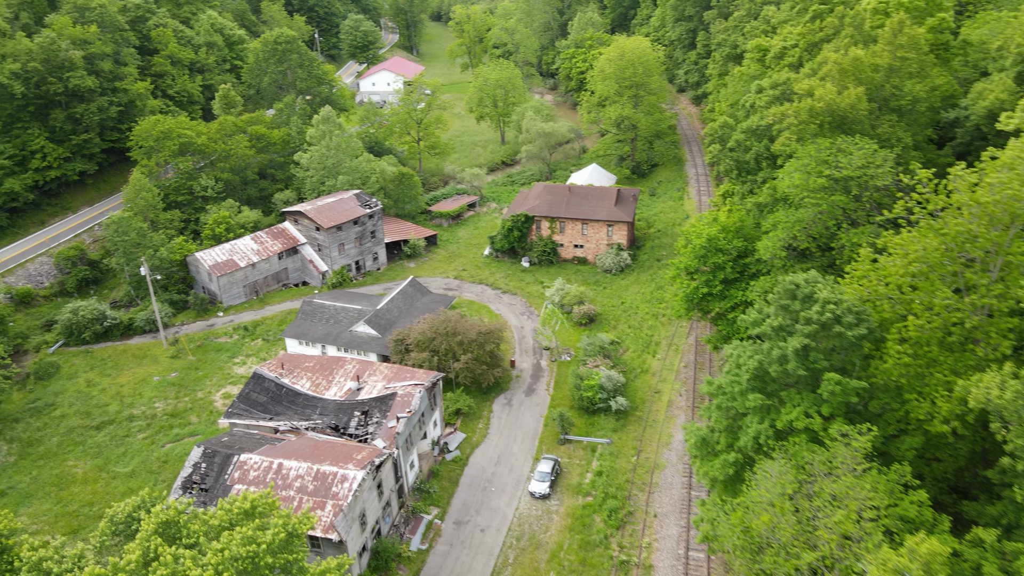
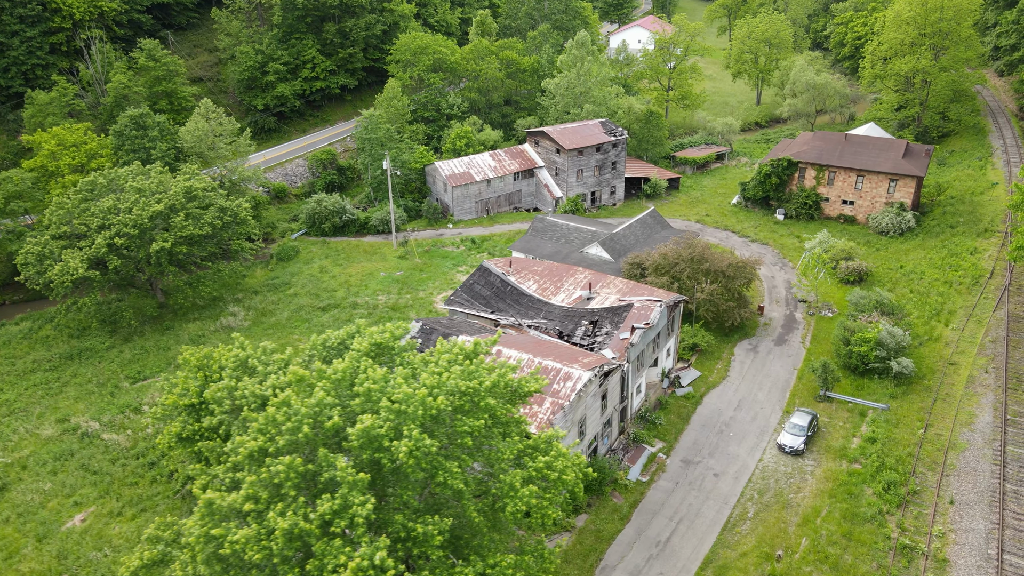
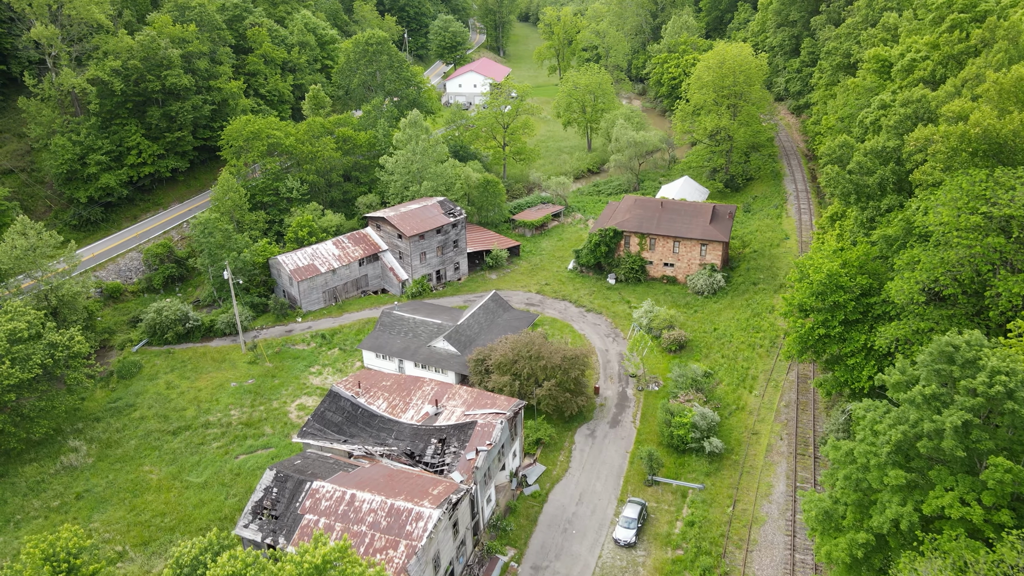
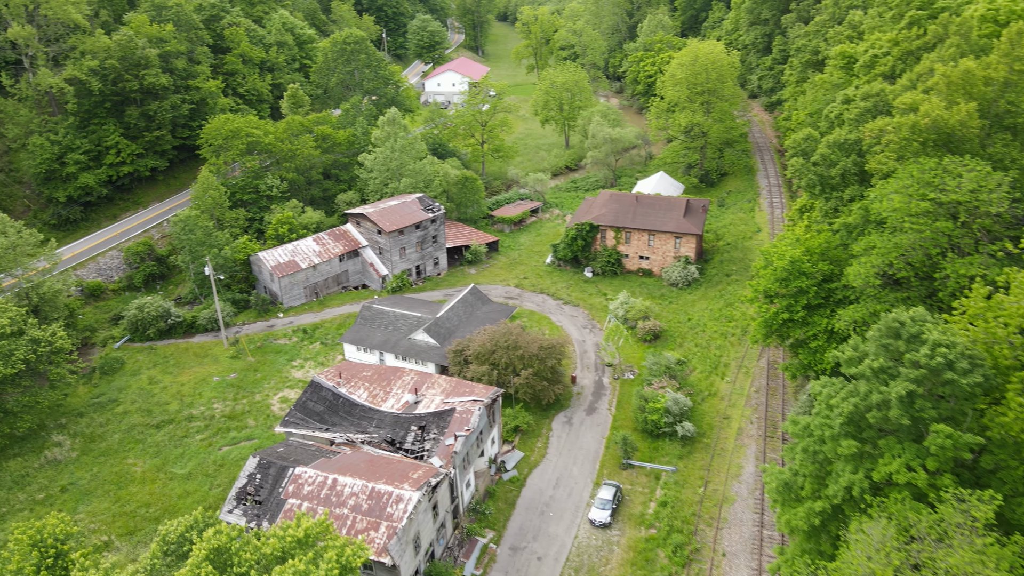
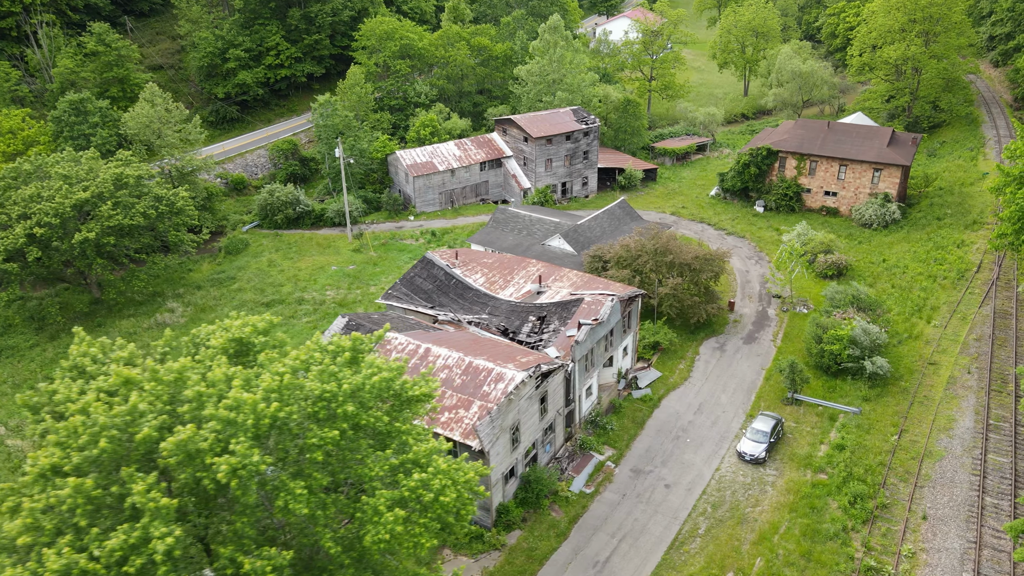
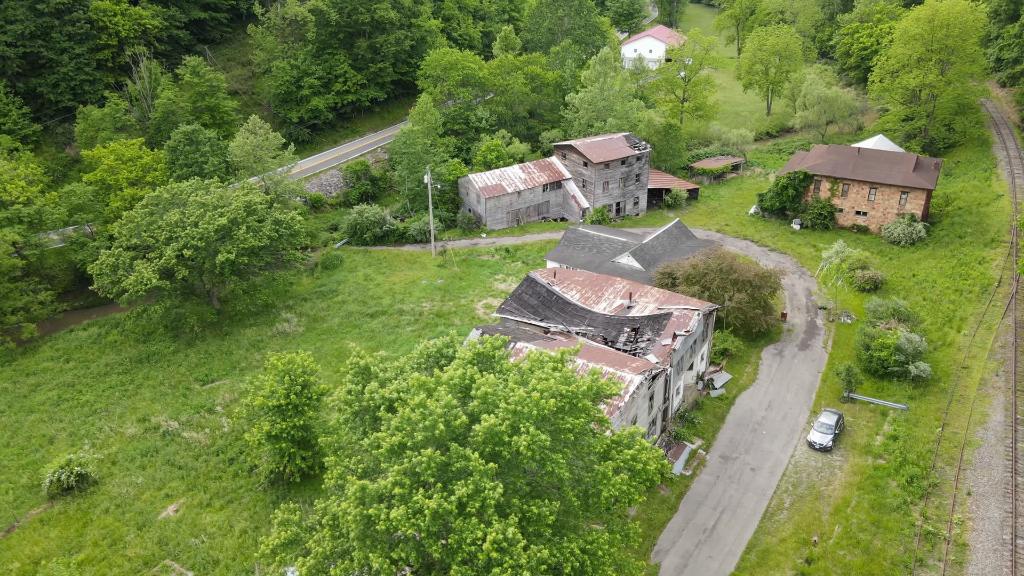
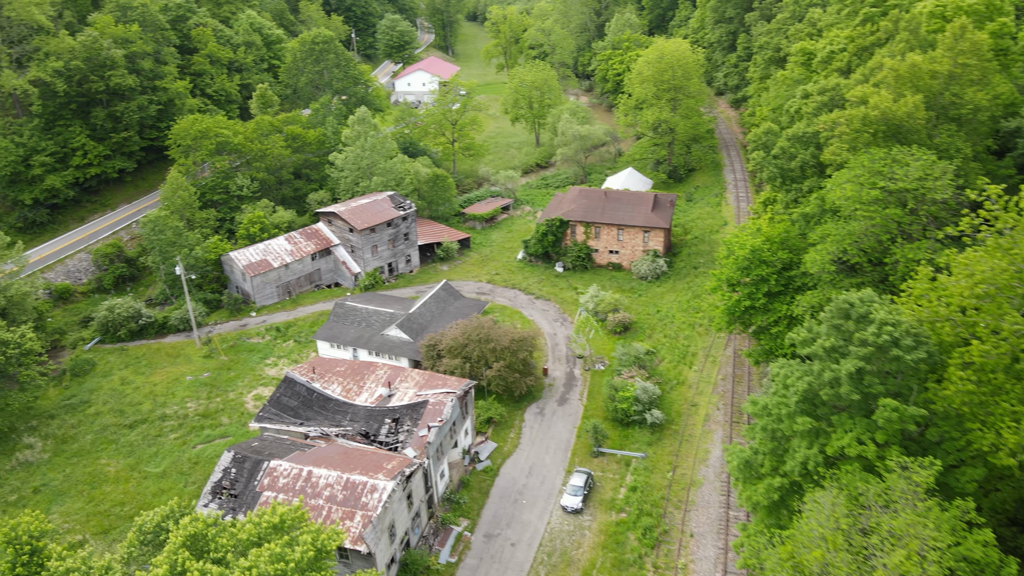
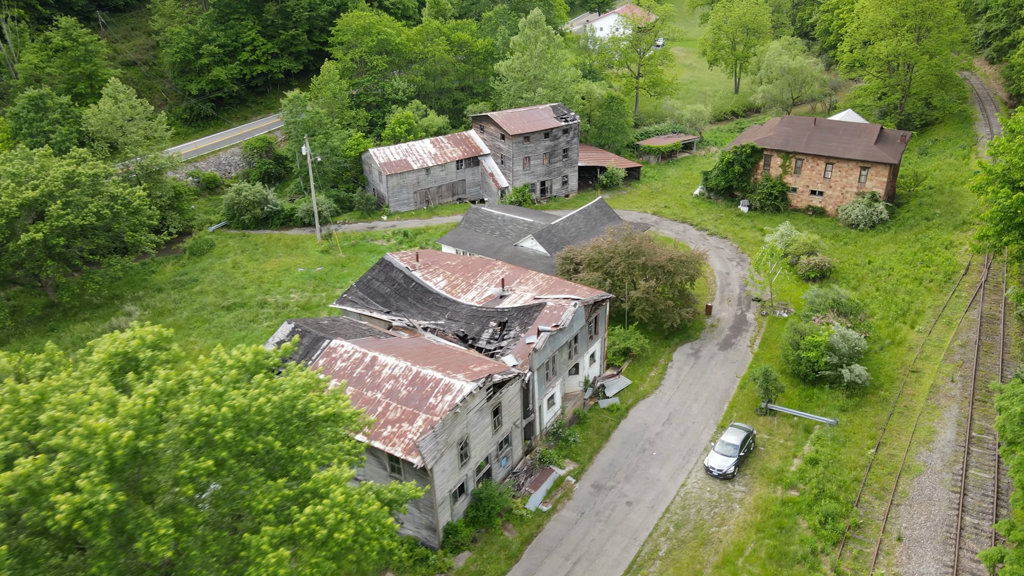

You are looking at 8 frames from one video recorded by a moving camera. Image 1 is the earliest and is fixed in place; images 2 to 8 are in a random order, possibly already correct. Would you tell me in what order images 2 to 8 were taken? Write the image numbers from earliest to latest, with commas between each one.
7, 4, 3, 6, 2, 5, 8
